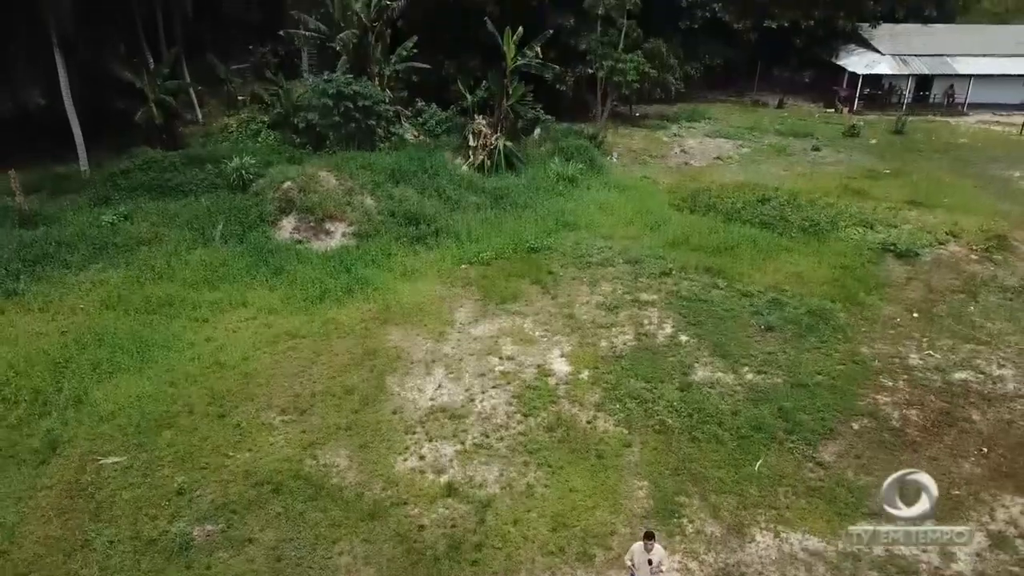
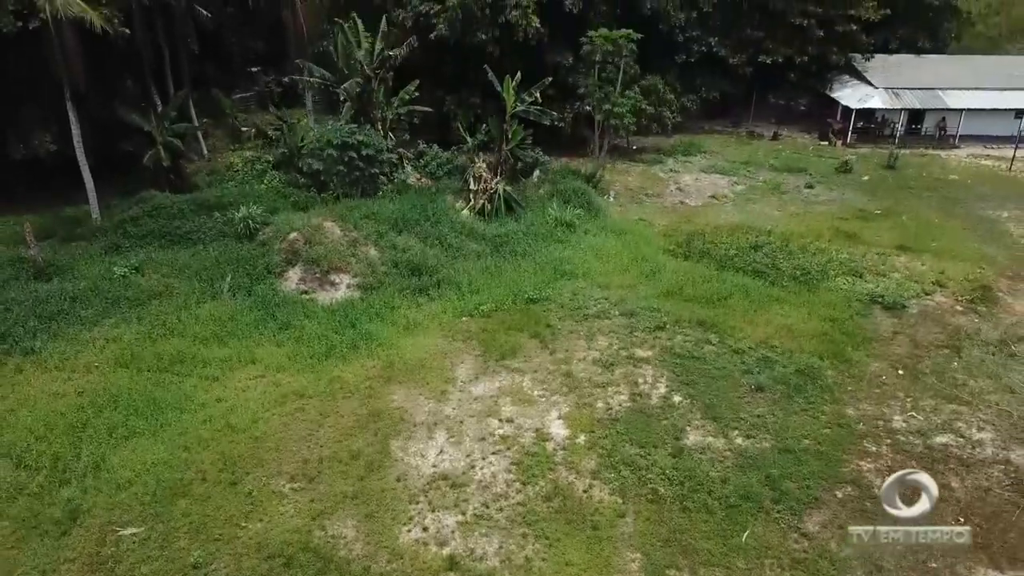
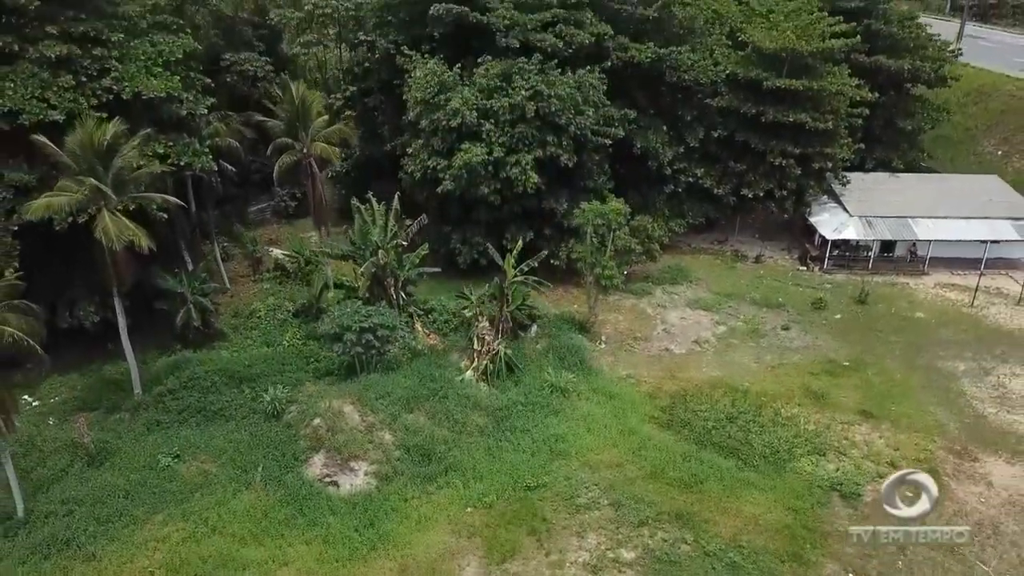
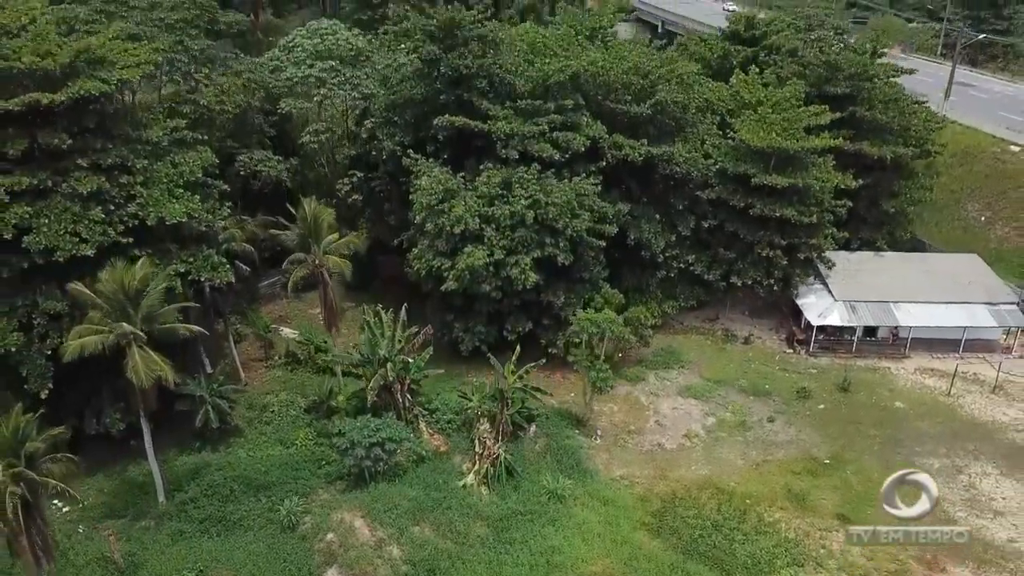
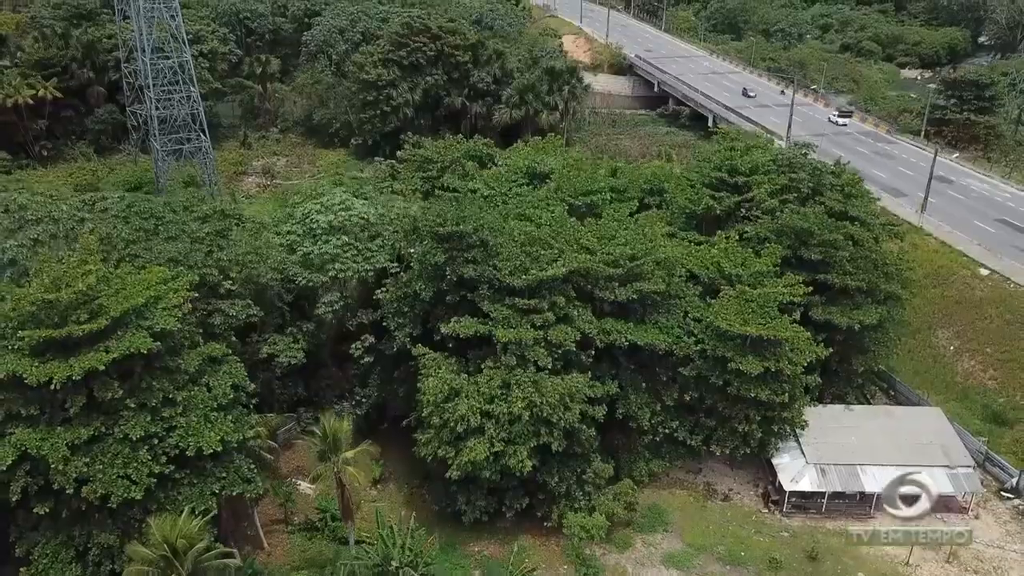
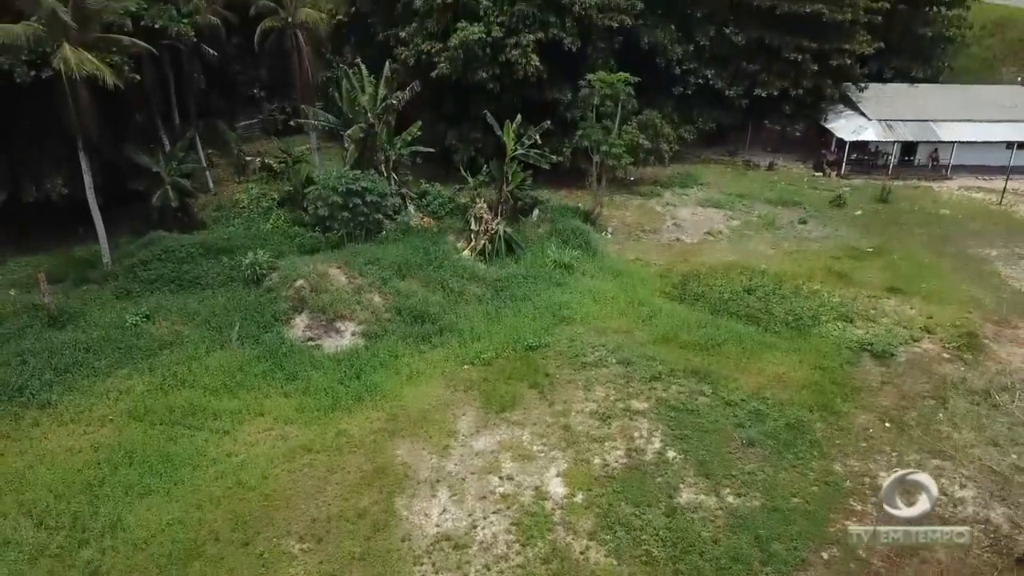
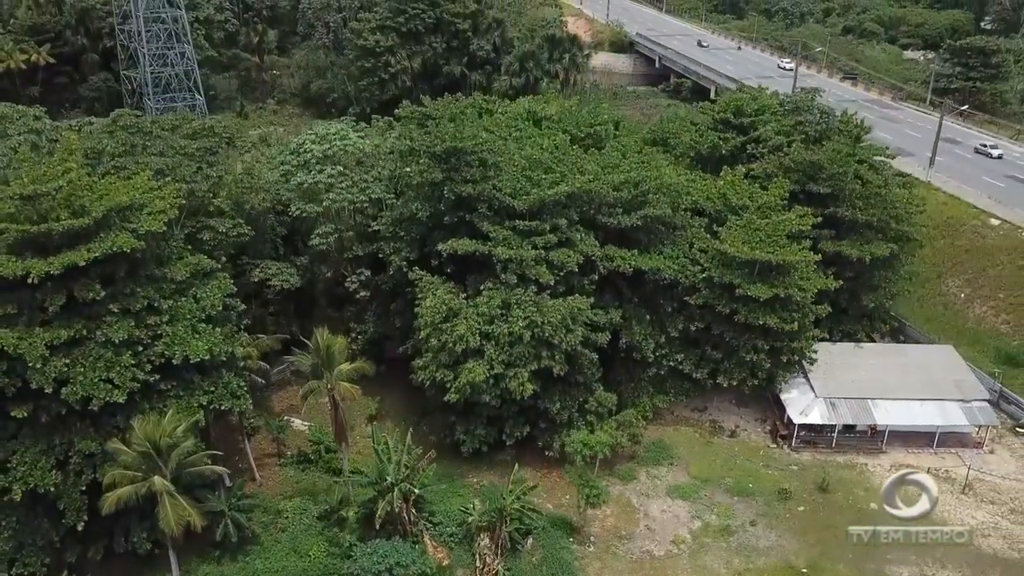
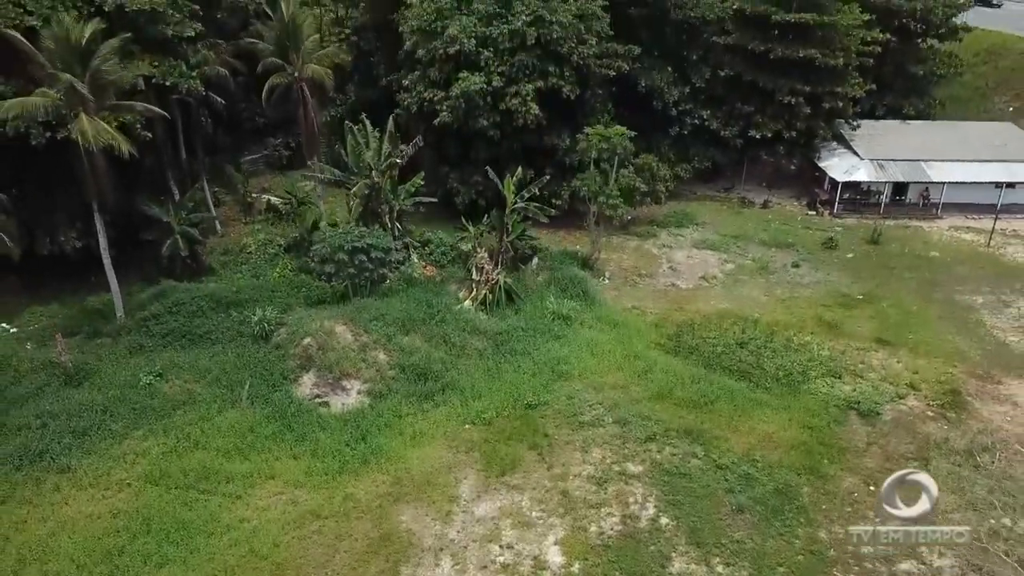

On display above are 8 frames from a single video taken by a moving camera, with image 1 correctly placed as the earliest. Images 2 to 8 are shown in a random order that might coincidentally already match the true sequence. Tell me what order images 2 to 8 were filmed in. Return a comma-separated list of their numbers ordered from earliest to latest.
2, 6, 8, 3, 4, 7, 5
